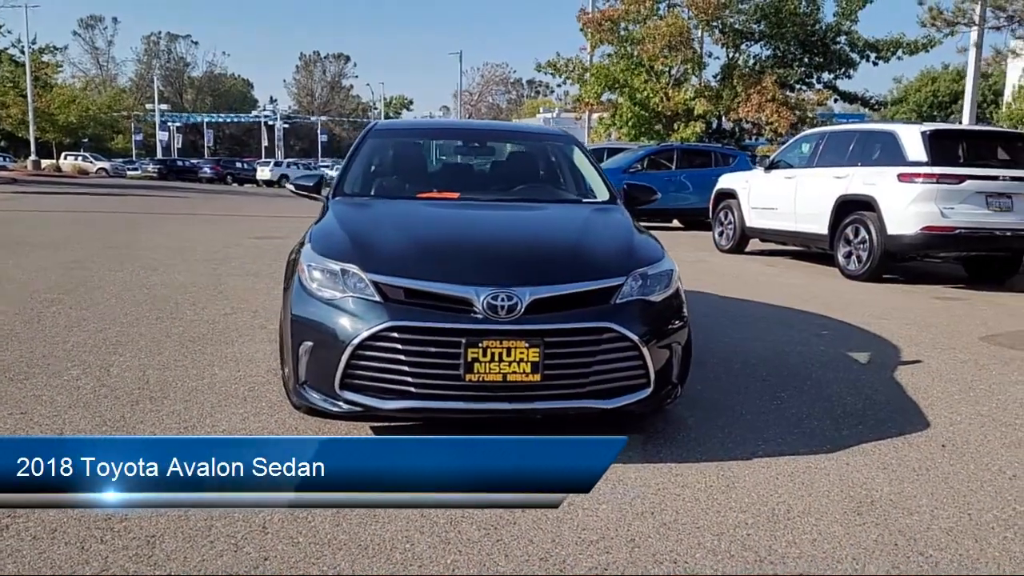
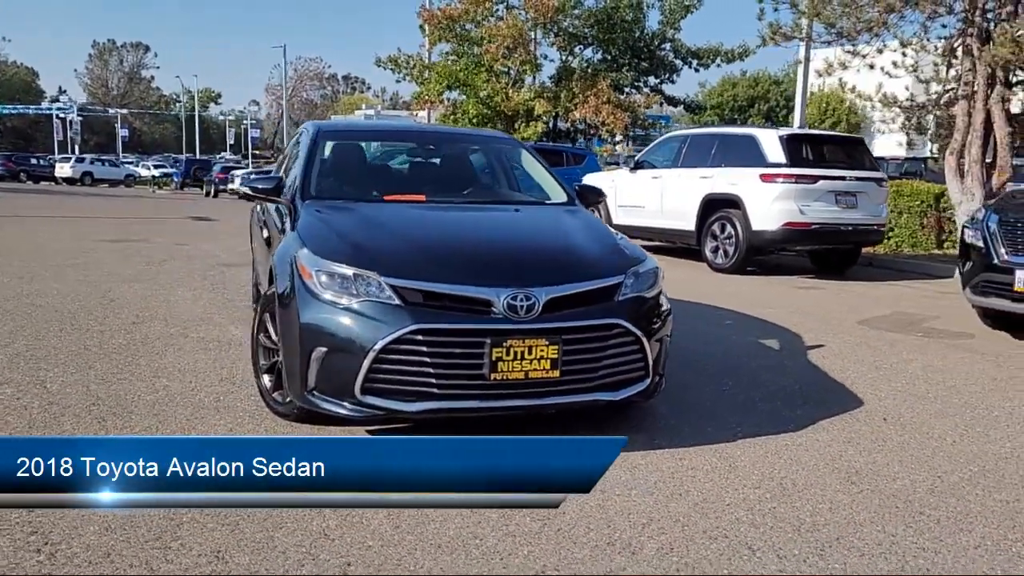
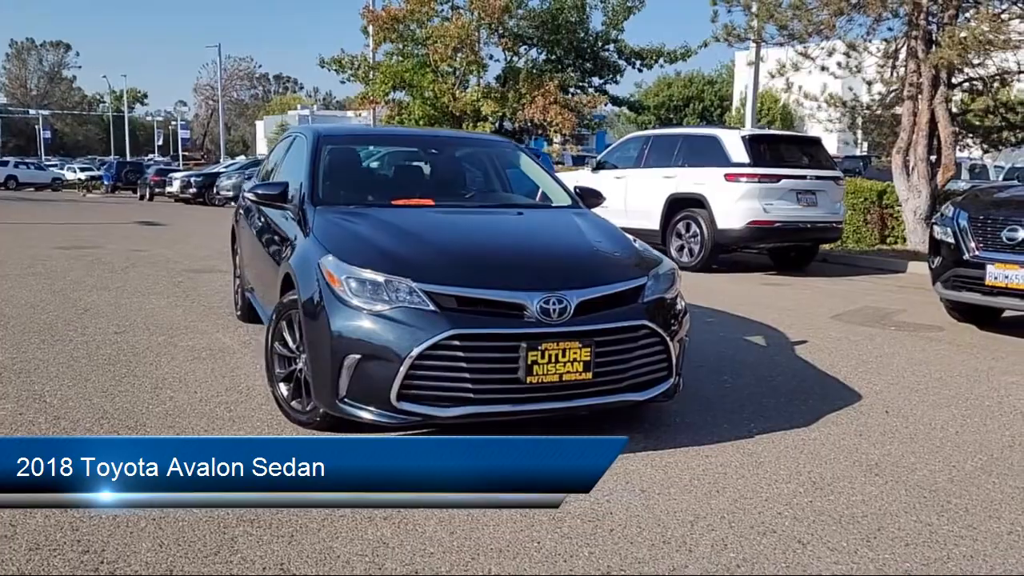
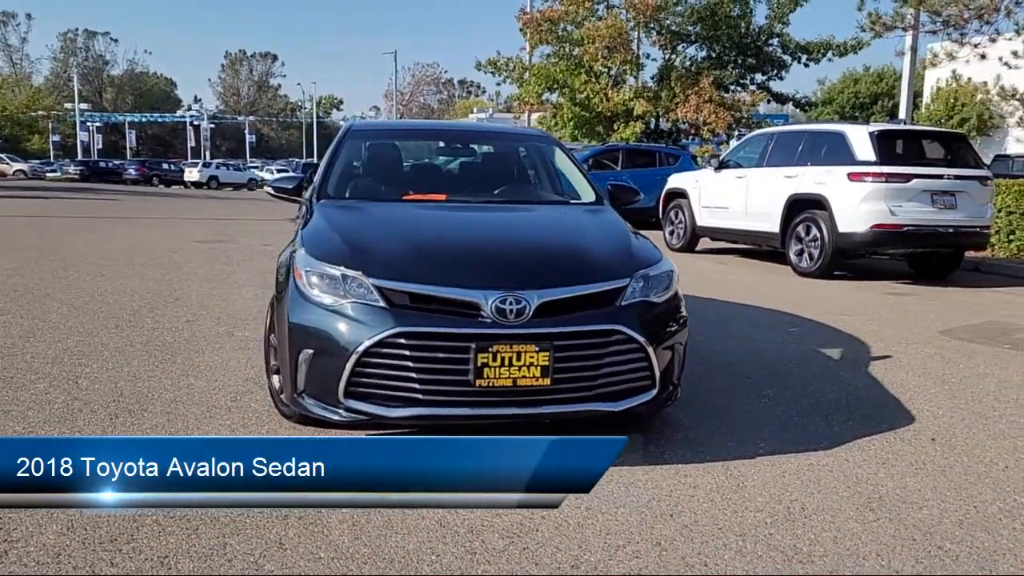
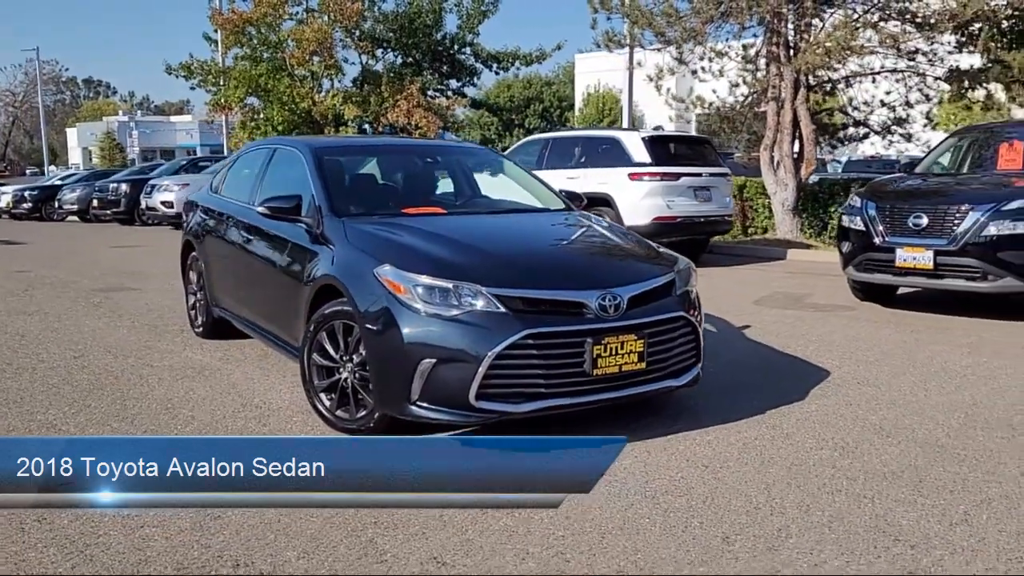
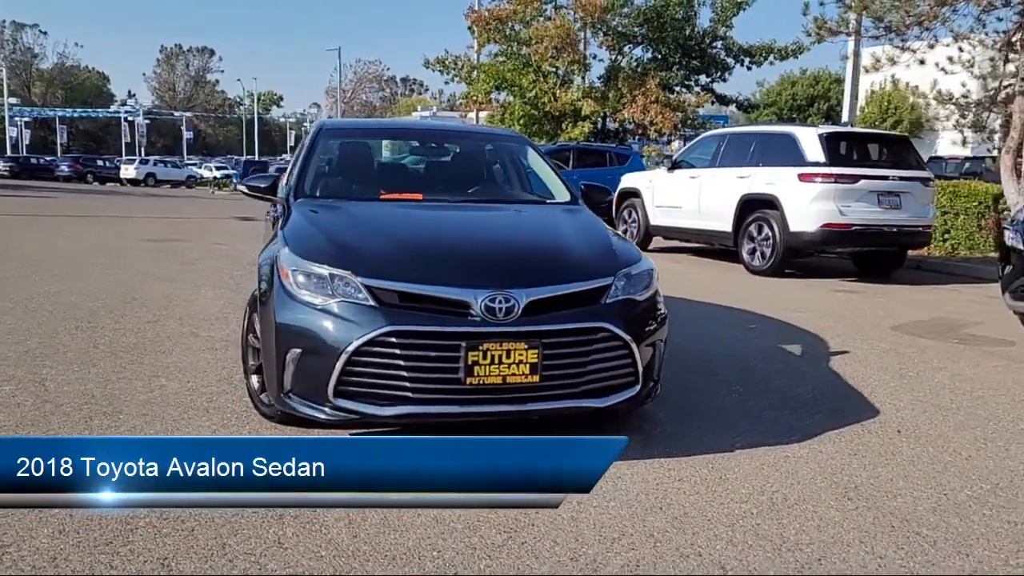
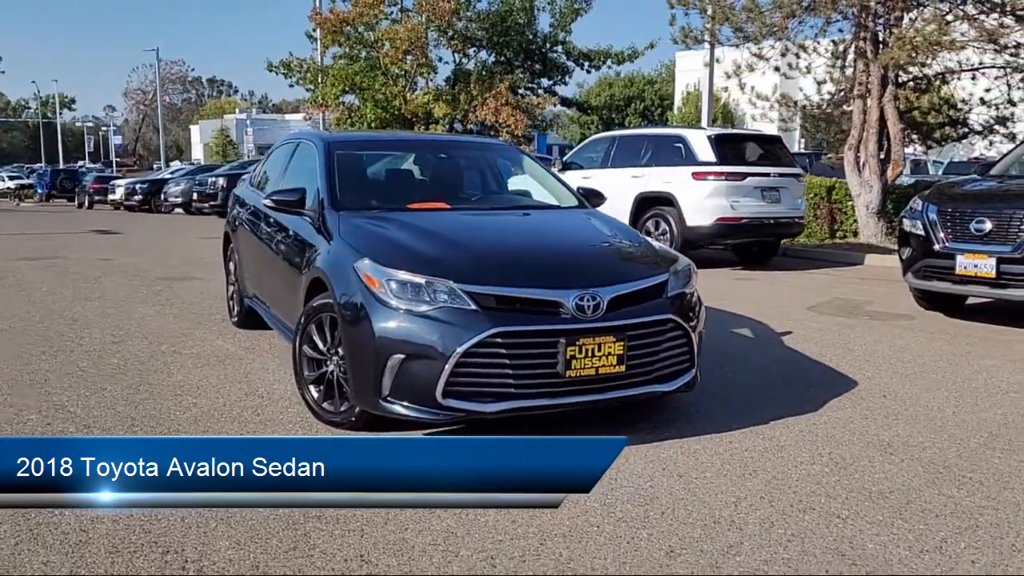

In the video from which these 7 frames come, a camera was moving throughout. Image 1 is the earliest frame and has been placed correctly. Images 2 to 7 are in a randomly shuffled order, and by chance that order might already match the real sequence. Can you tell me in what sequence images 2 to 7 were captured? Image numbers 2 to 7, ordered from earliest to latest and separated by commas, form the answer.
4, 6, 2, 3, 7, 5
